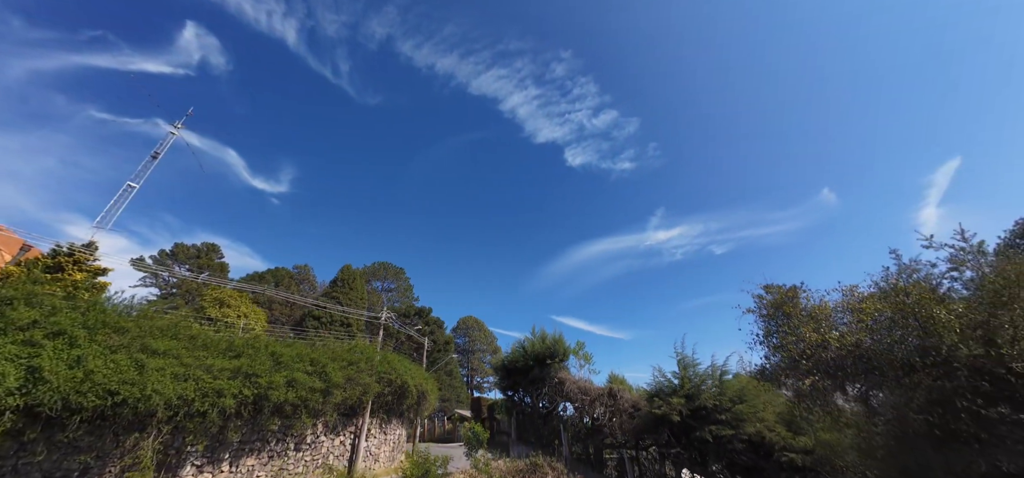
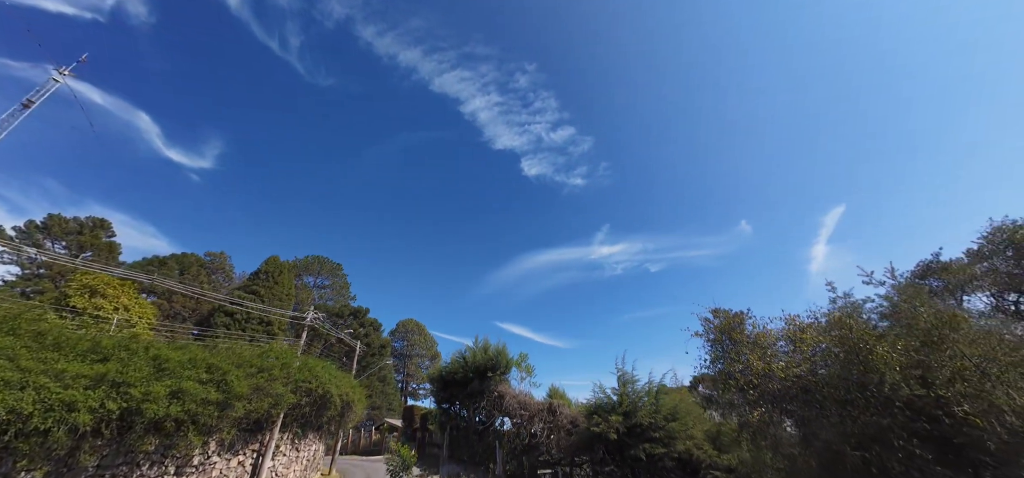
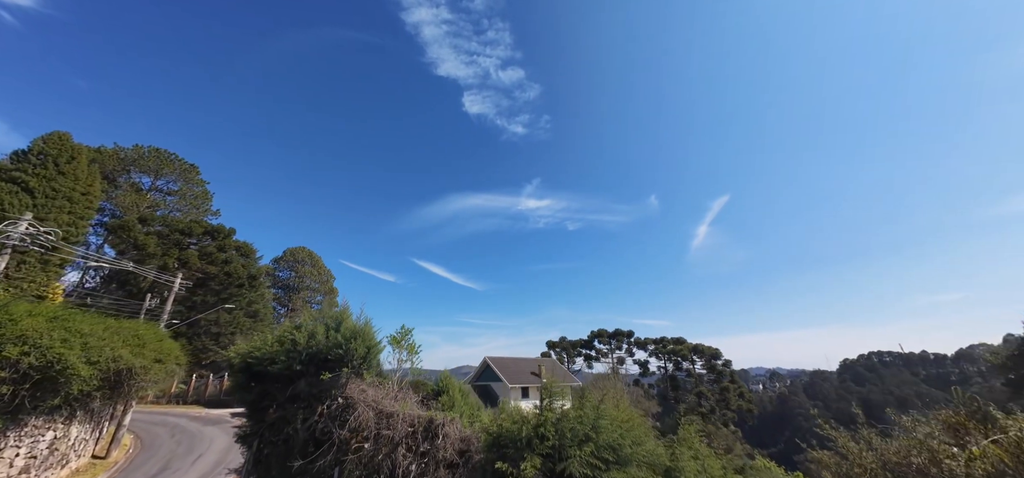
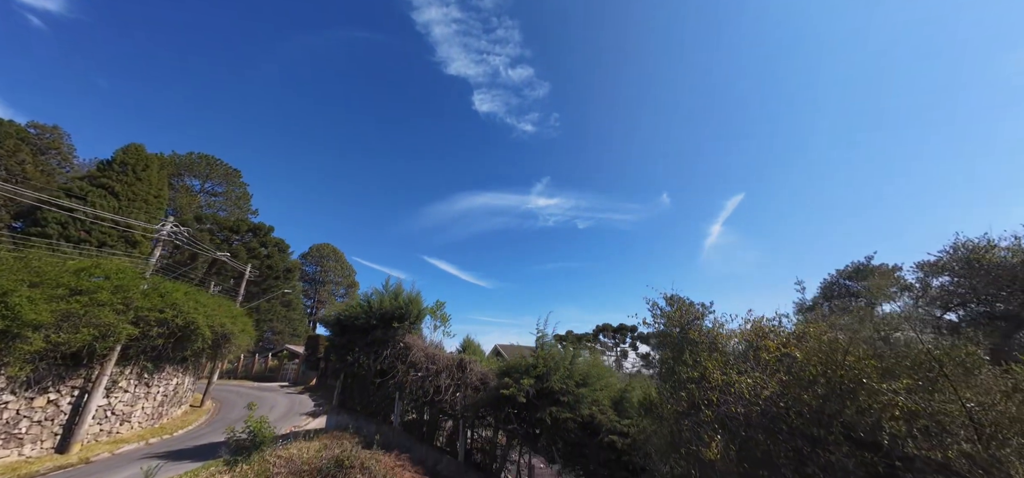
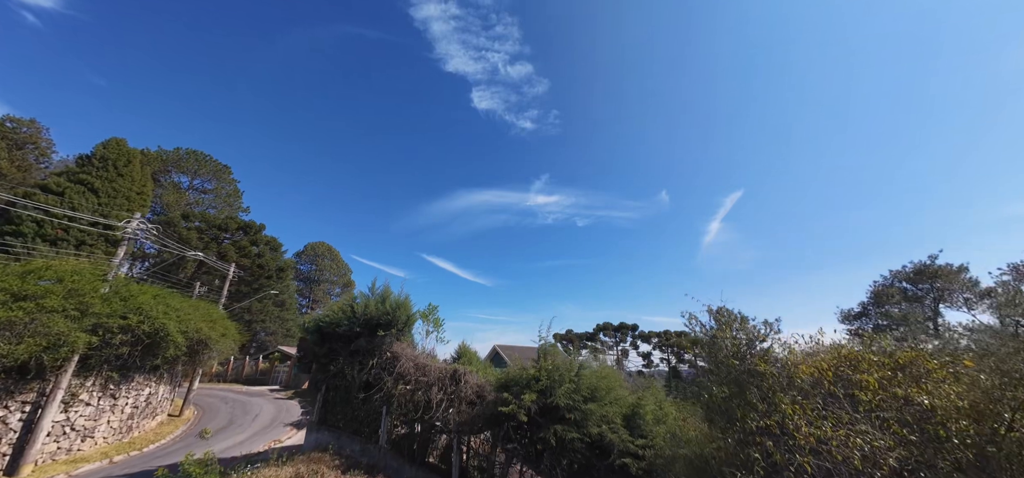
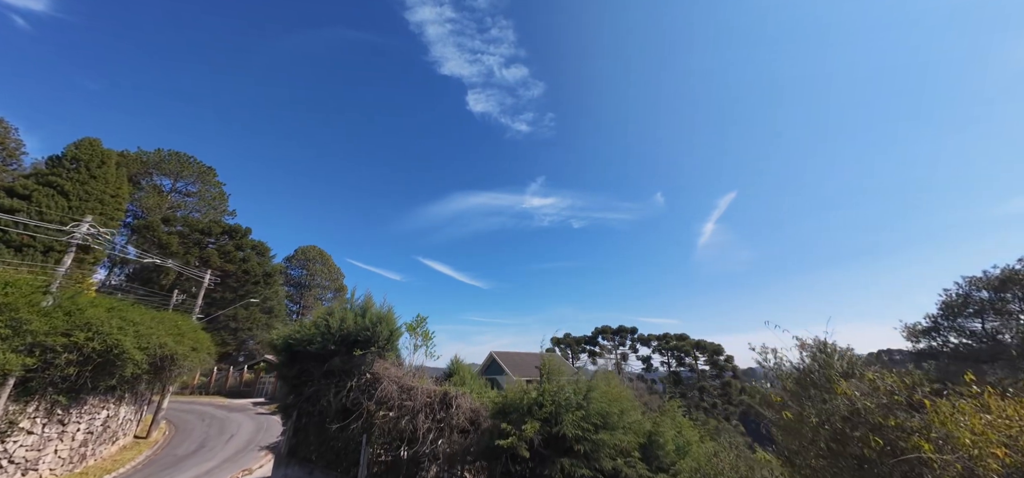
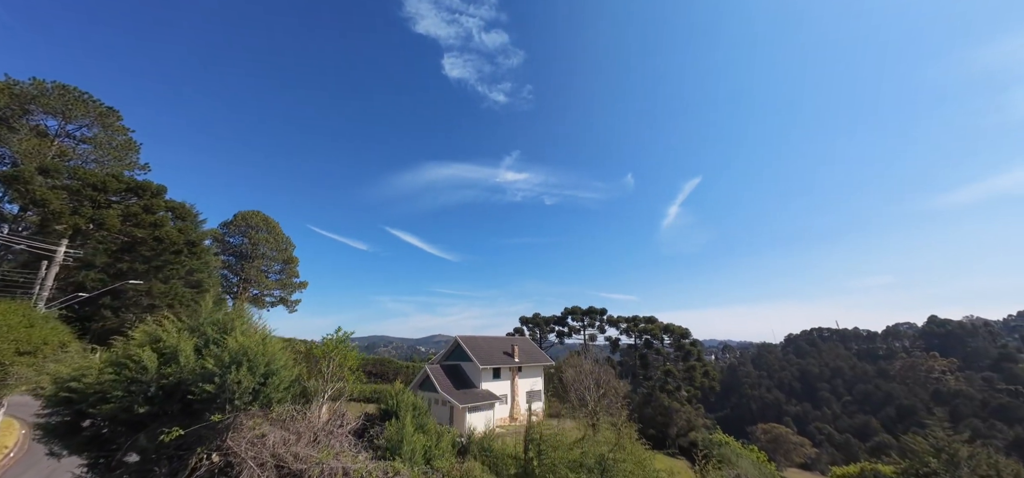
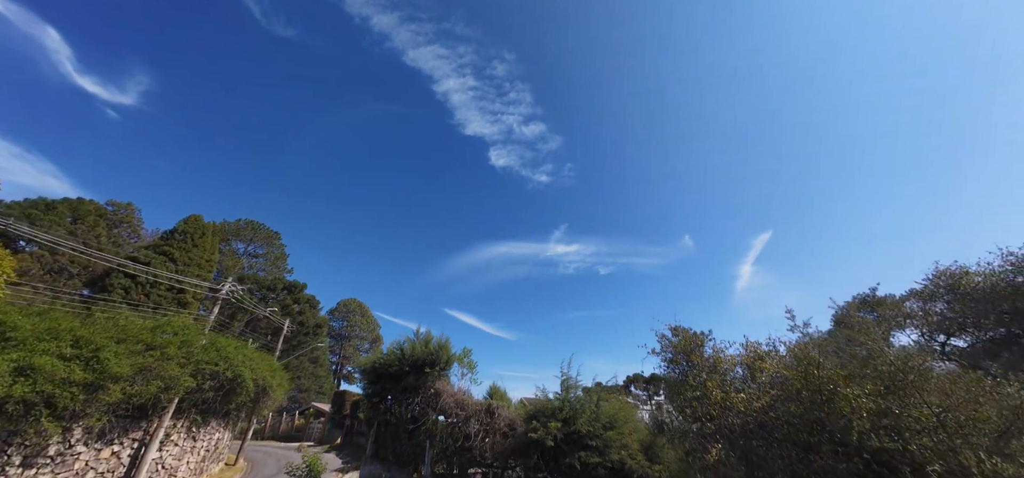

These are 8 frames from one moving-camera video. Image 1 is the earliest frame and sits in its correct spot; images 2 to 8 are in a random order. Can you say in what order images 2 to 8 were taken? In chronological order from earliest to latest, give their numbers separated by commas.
2, 8, 4, 5, 6, 3, 7
